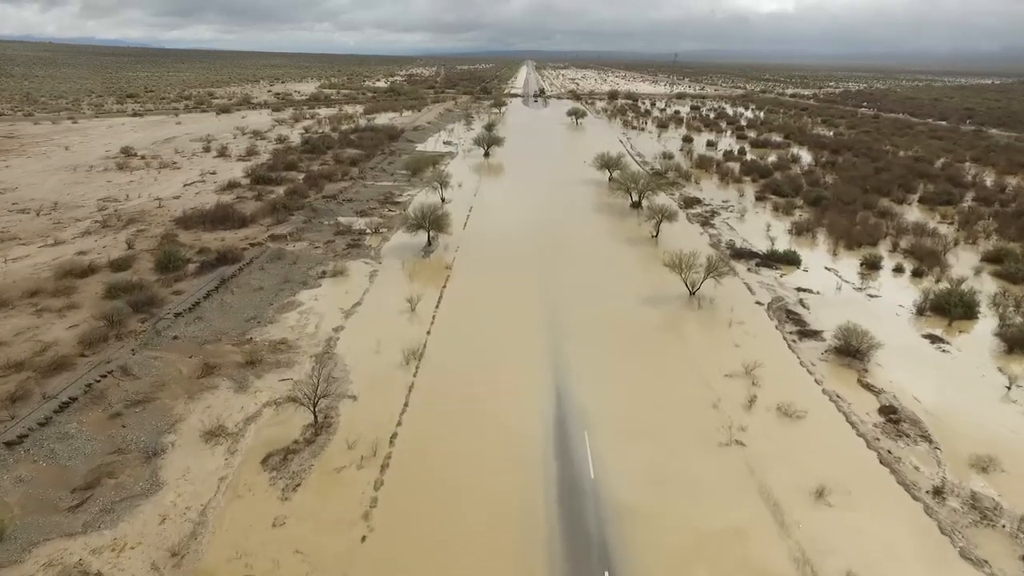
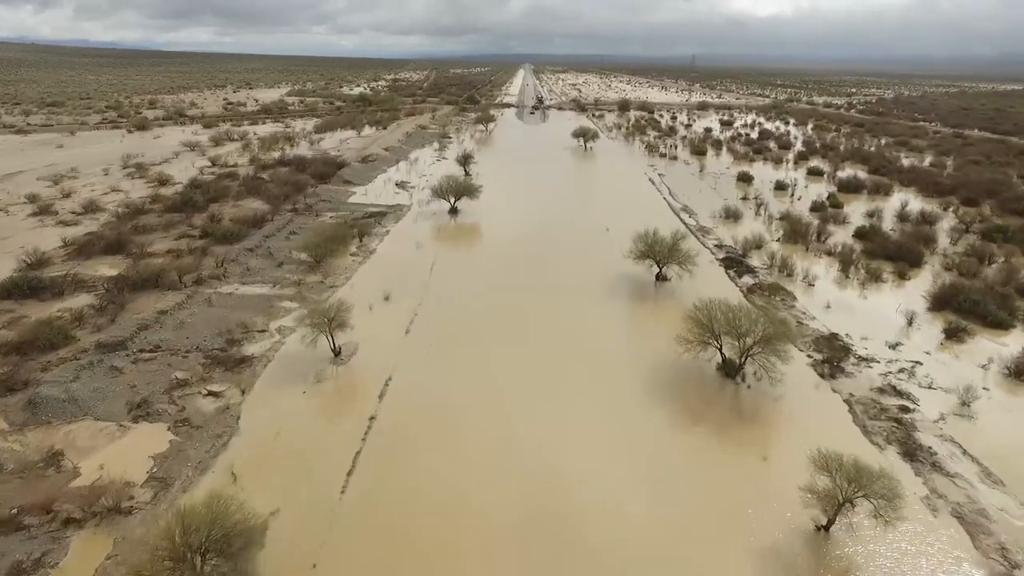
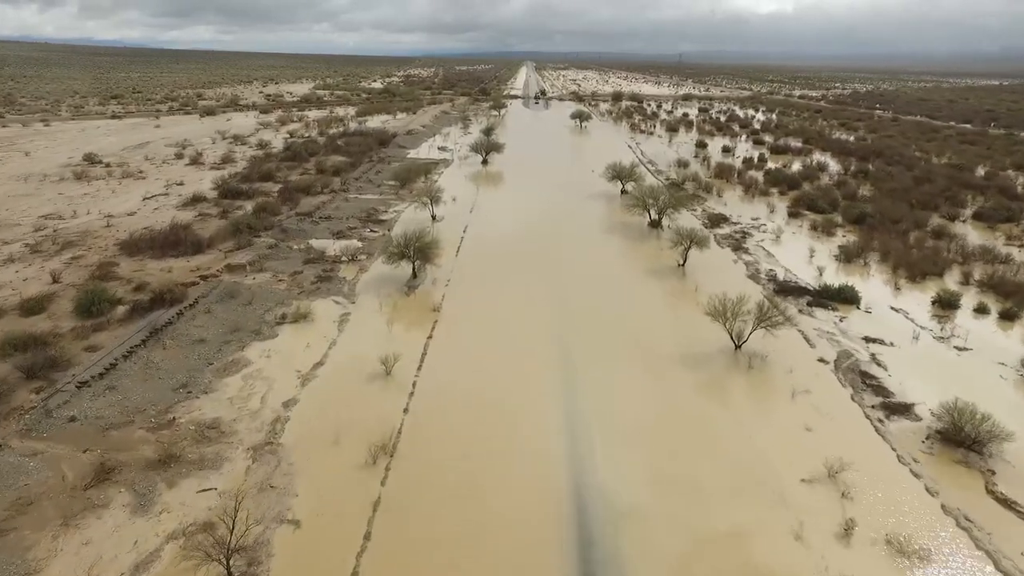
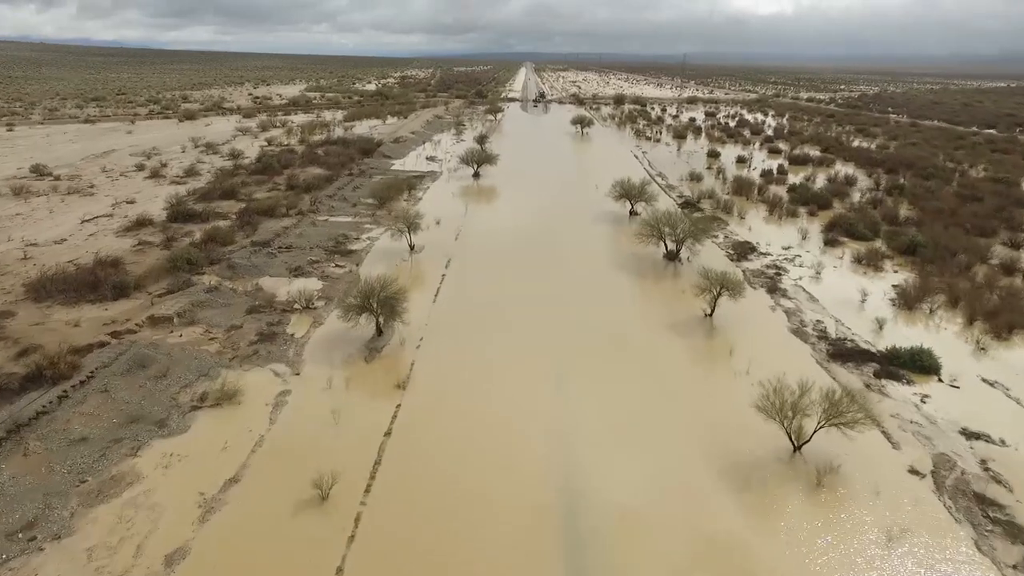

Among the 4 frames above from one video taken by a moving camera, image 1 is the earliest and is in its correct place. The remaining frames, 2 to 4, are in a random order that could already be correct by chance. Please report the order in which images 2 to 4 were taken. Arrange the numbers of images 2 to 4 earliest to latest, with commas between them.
3, 4, 2
